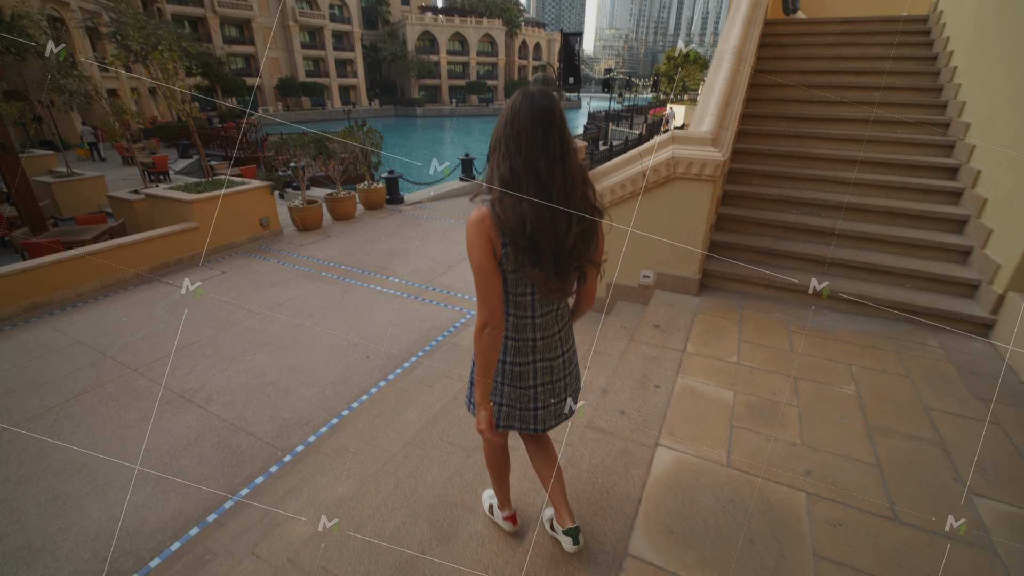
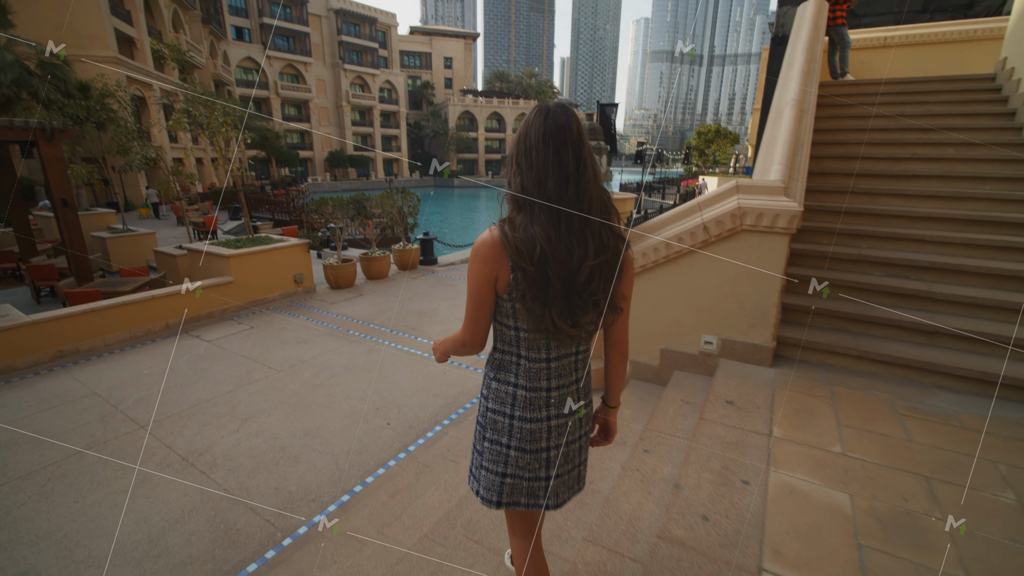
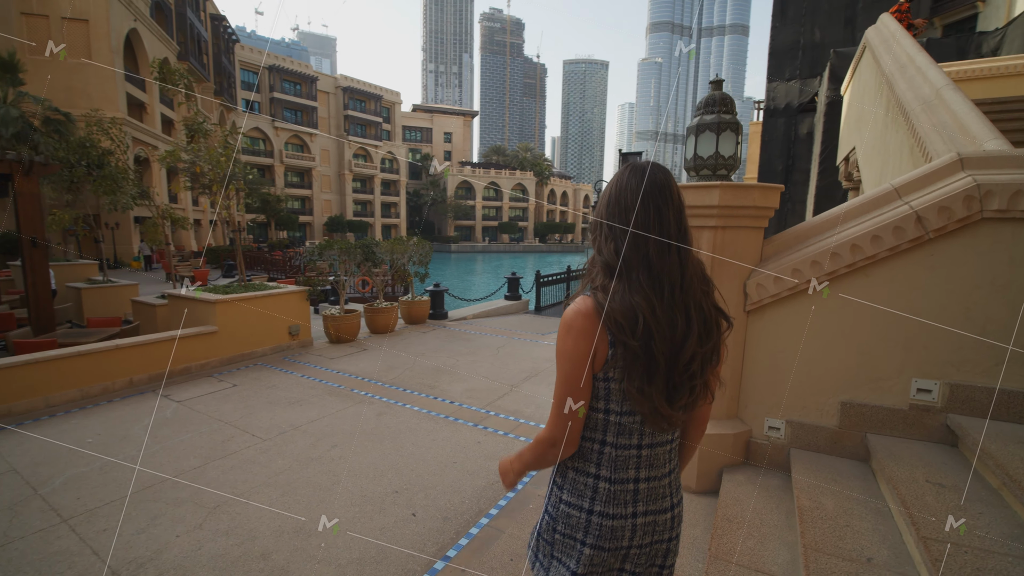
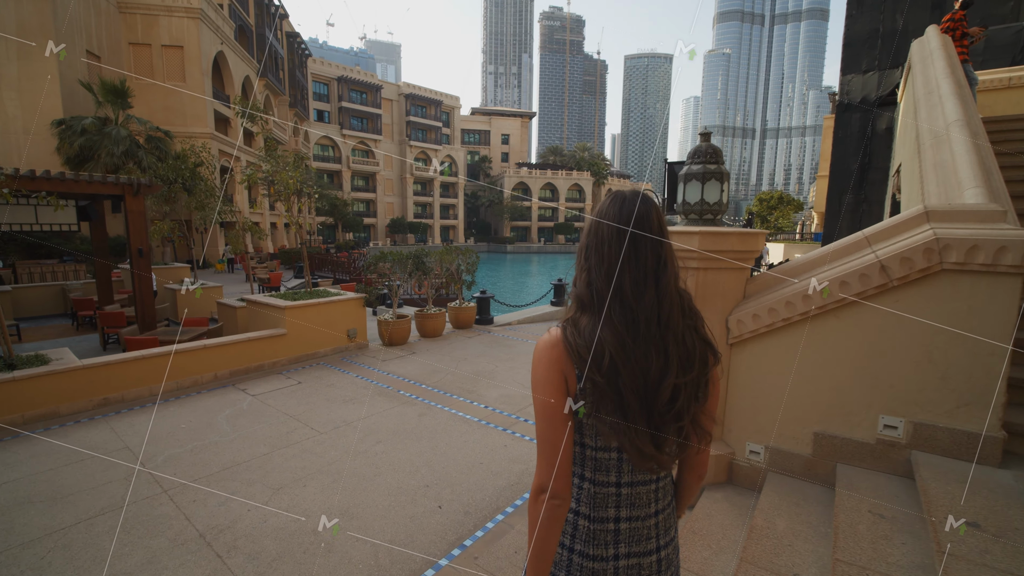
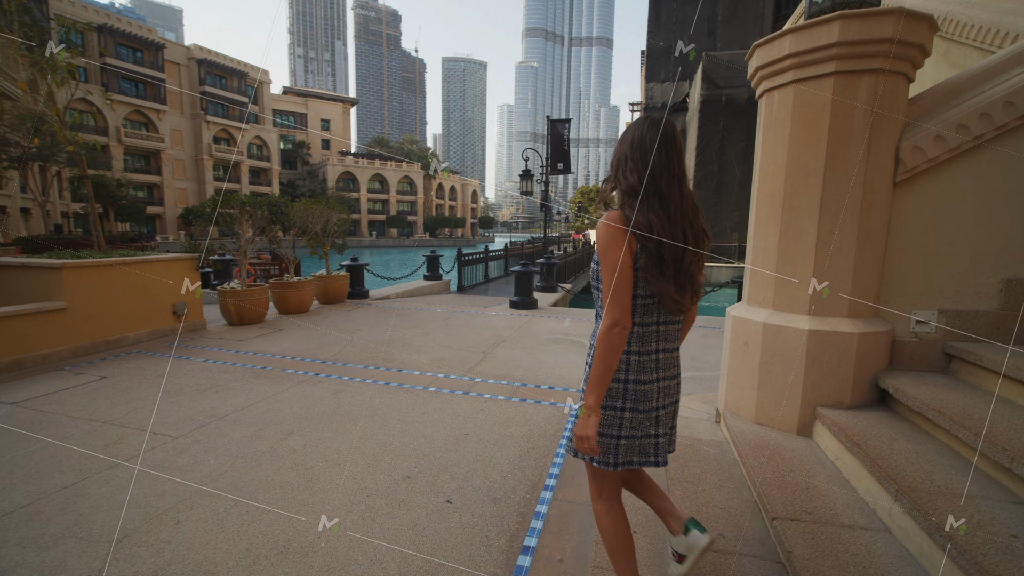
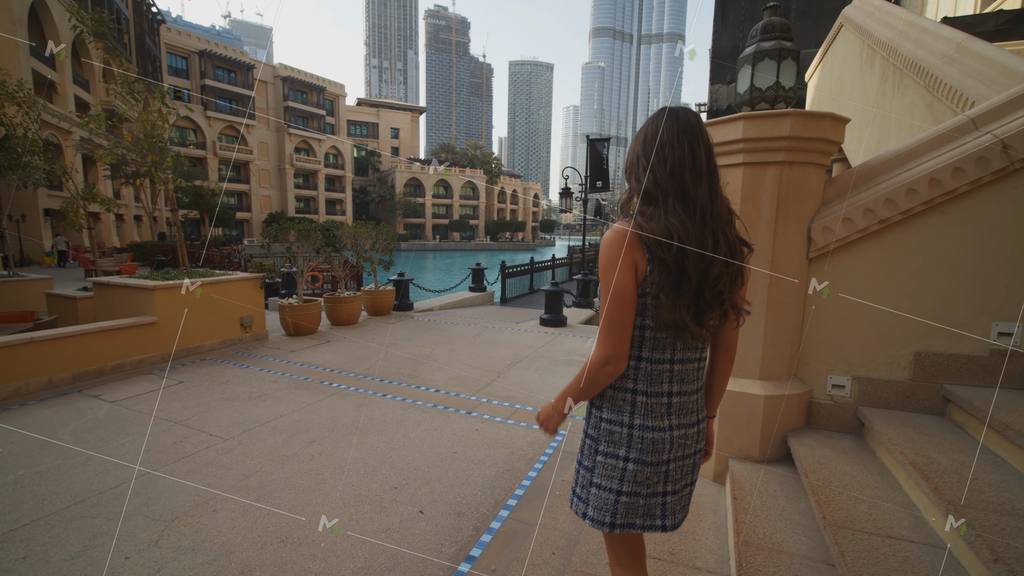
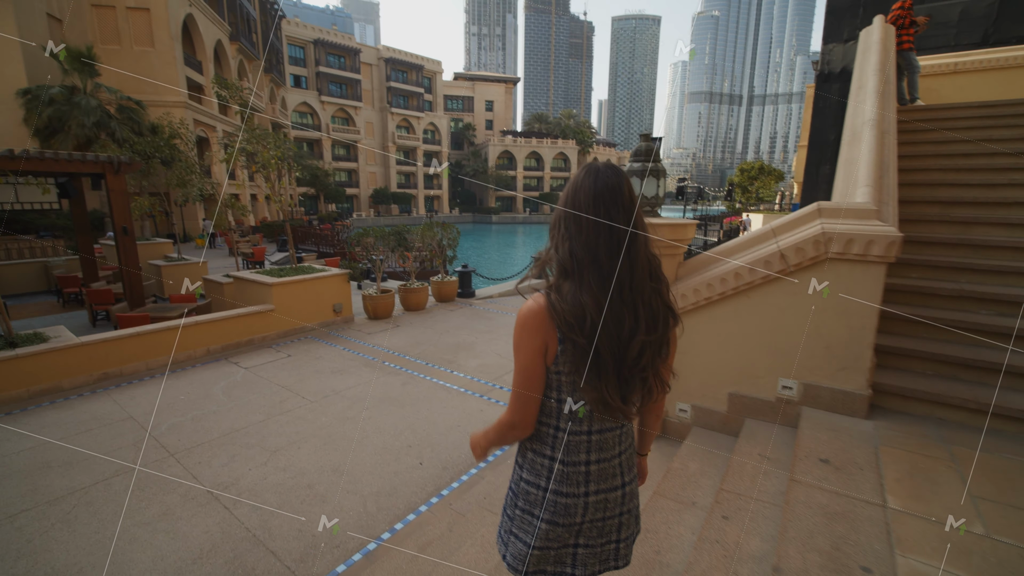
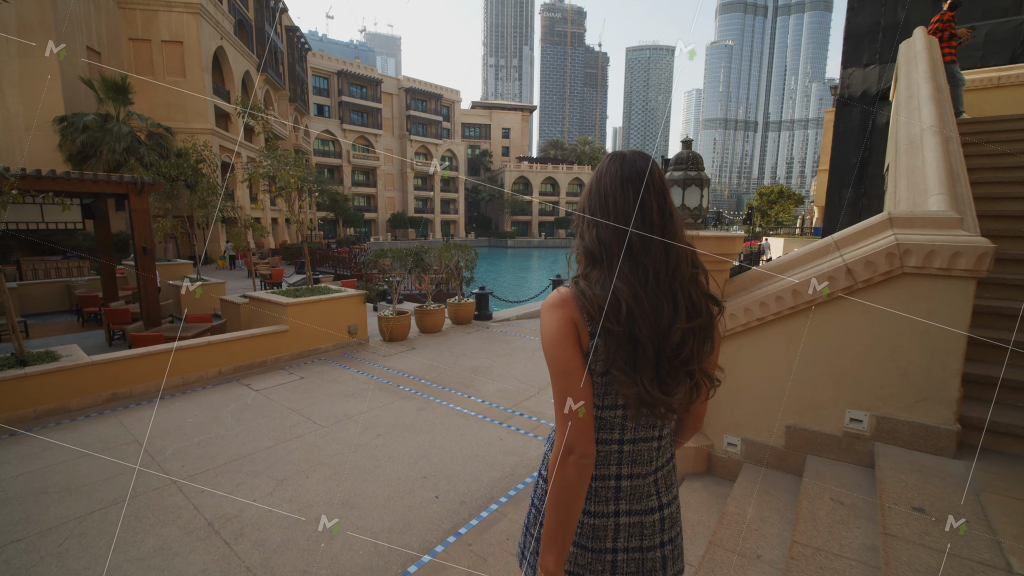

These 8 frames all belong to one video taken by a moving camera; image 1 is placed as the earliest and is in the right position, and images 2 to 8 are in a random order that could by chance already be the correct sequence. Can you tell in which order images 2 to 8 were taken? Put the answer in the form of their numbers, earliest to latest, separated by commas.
2, 7, 8, 4, 3, 6, 5
